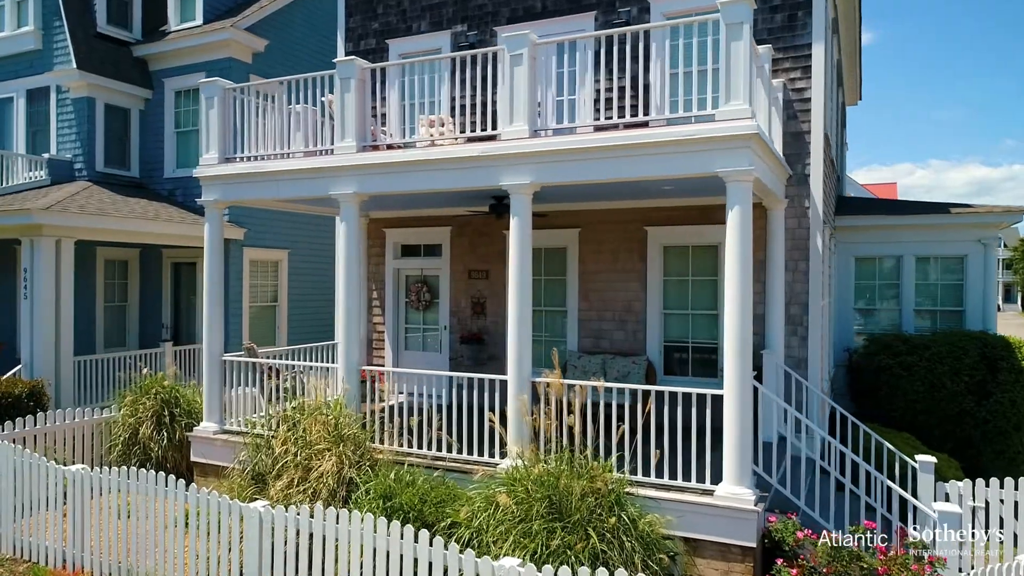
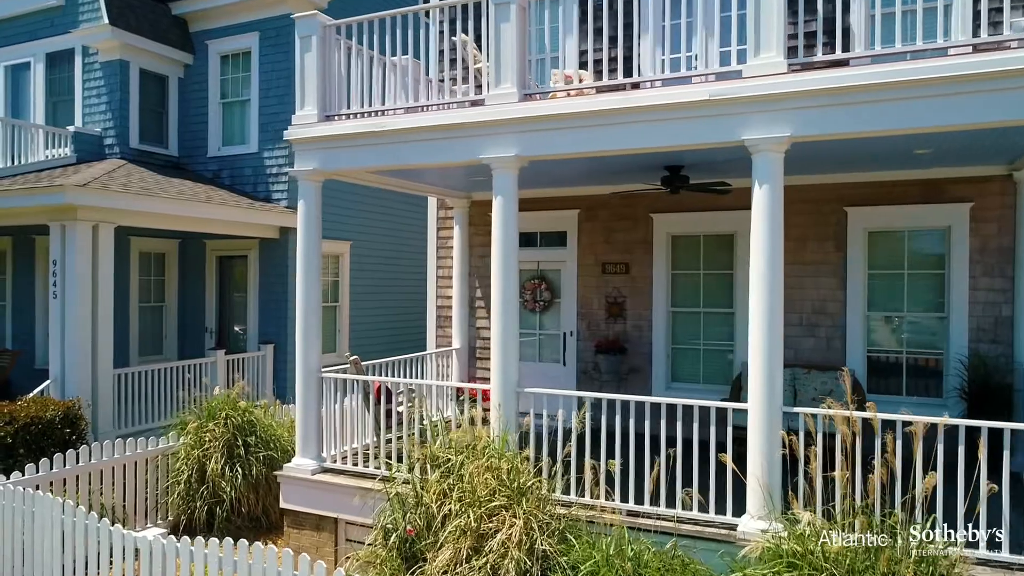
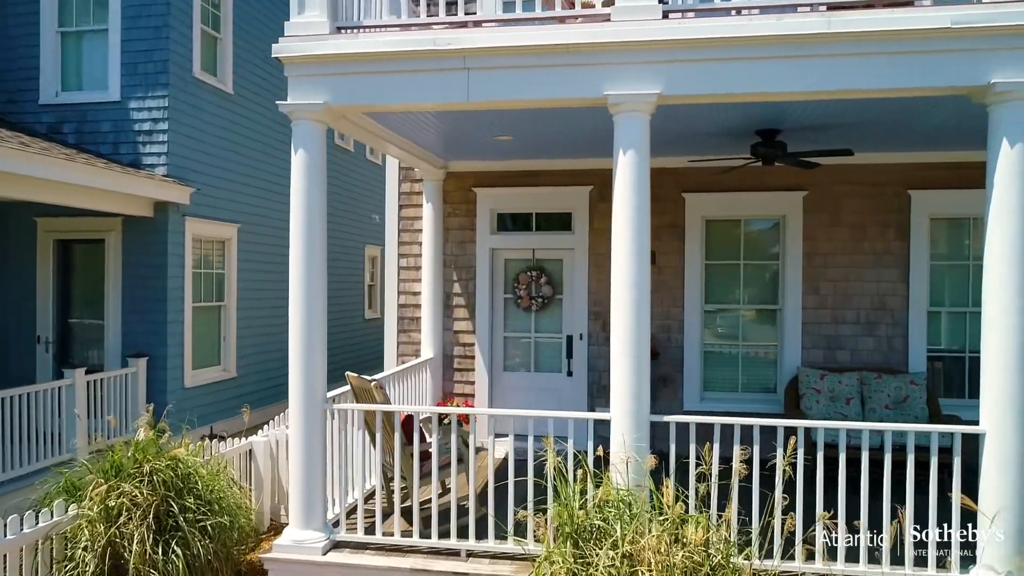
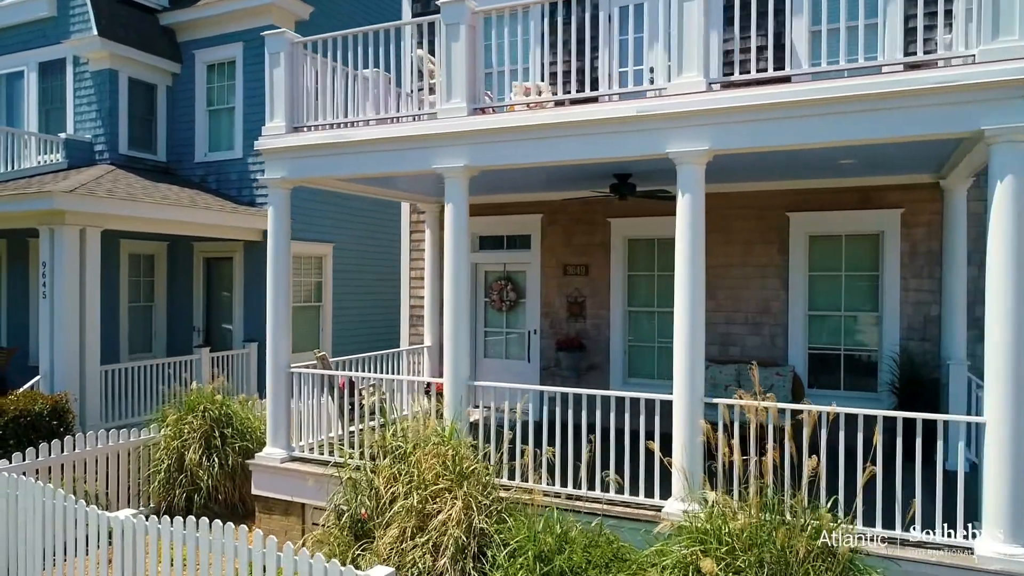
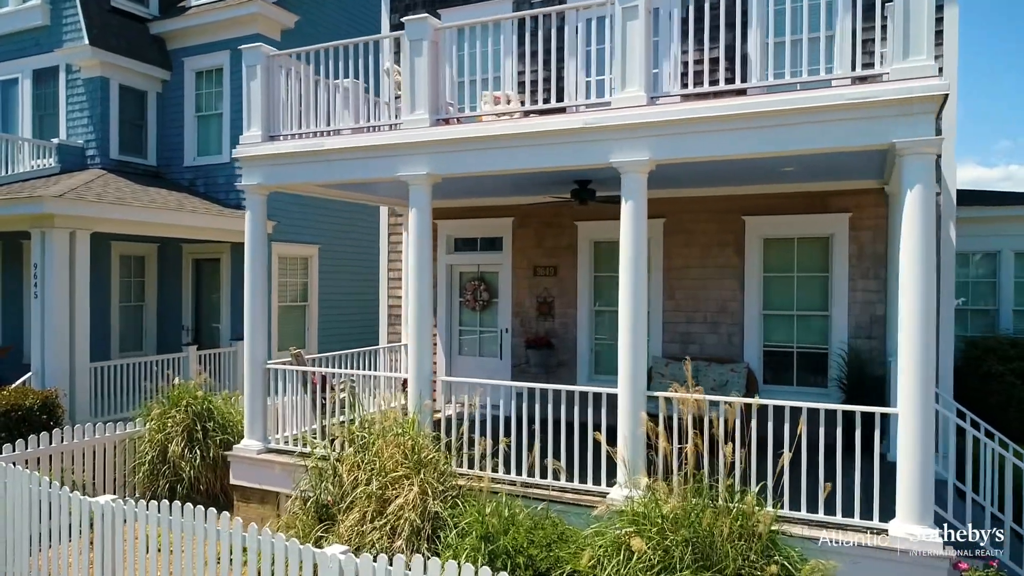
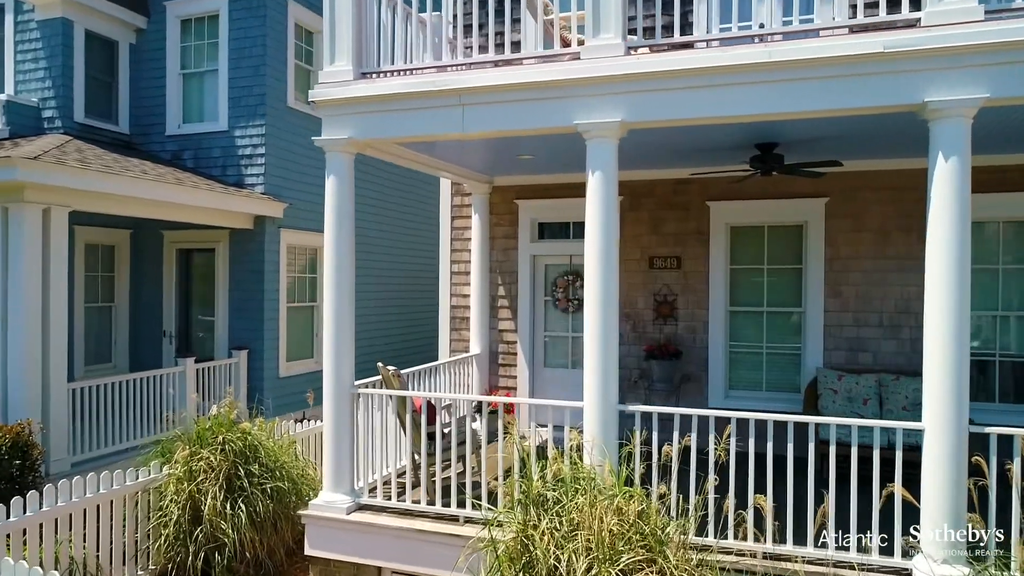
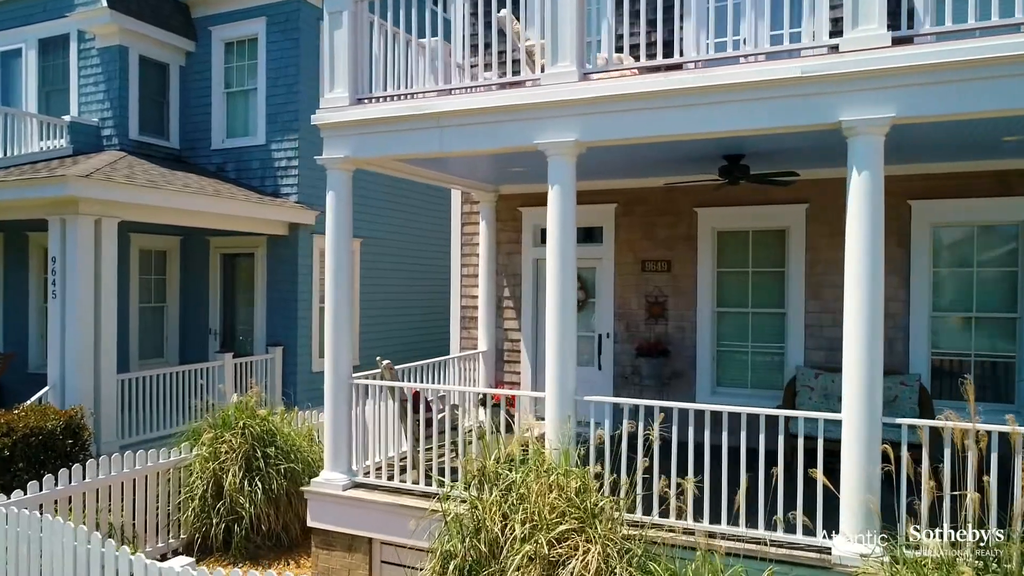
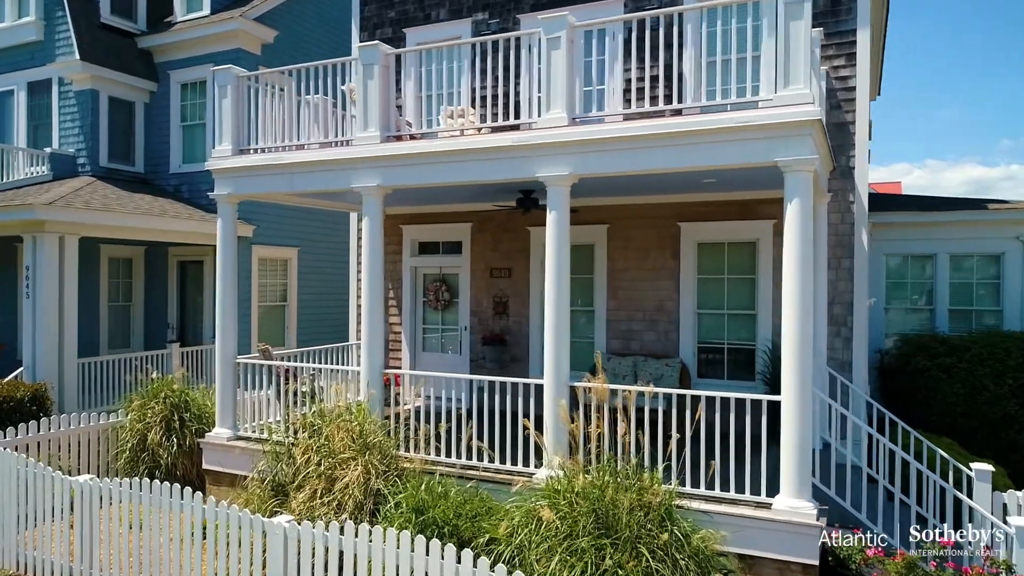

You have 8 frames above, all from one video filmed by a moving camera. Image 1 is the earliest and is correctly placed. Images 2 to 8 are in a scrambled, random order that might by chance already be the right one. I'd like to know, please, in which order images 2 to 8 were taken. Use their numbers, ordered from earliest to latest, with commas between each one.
8, 5, 4, 2, 7, 6, 3
